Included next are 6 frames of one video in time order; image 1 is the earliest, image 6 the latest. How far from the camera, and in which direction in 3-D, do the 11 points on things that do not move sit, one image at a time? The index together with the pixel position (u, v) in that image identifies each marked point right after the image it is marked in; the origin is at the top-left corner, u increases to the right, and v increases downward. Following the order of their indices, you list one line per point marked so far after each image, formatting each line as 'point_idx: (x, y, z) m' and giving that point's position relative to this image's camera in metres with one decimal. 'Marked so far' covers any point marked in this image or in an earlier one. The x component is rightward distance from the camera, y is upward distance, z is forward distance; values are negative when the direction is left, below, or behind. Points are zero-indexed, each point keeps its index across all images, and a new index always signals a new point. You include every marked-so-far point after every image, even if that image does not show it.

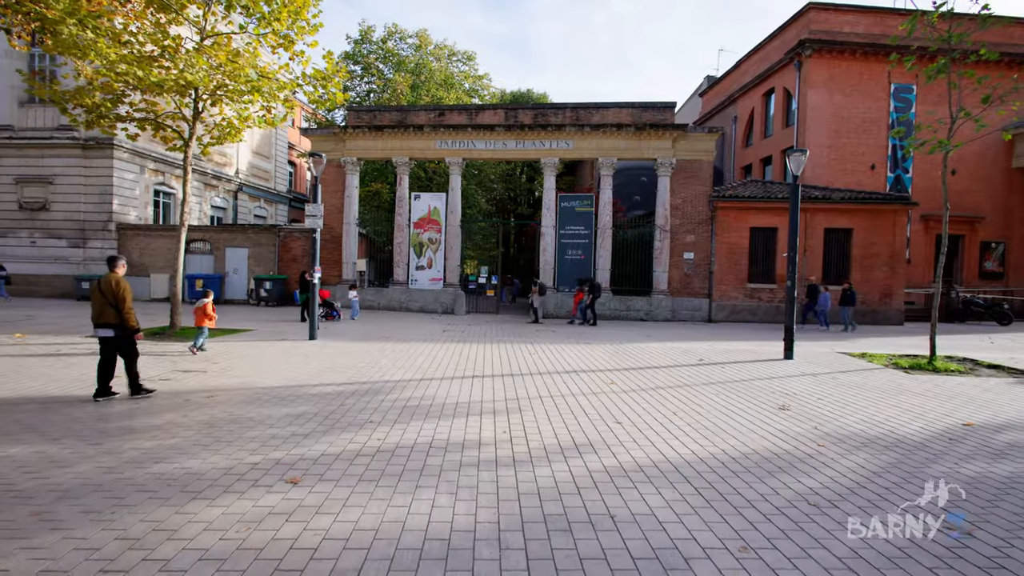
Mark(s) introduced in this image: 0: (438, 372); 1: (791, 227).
0: (-1.2, -1.4, +9.1) m
1: (+5.6, +1.2, +11.5) m
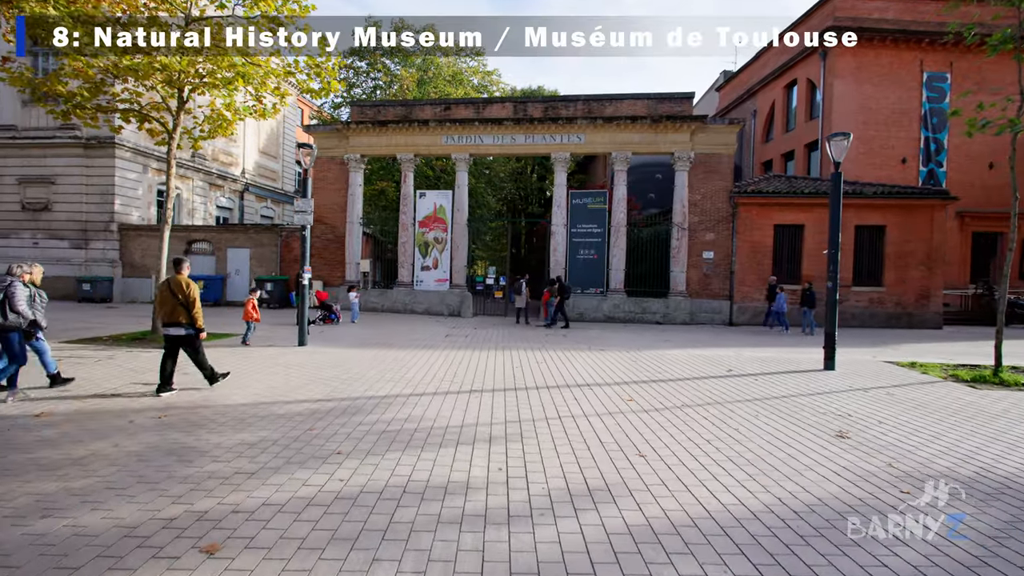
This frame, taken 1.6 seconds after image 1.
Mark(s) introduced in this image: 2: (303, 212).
0: (-1.1, -1.4, +8.0) m
1: (+5.7, +1.2, +10.2) m
2: (-4.5, +1.6, +12.1) m
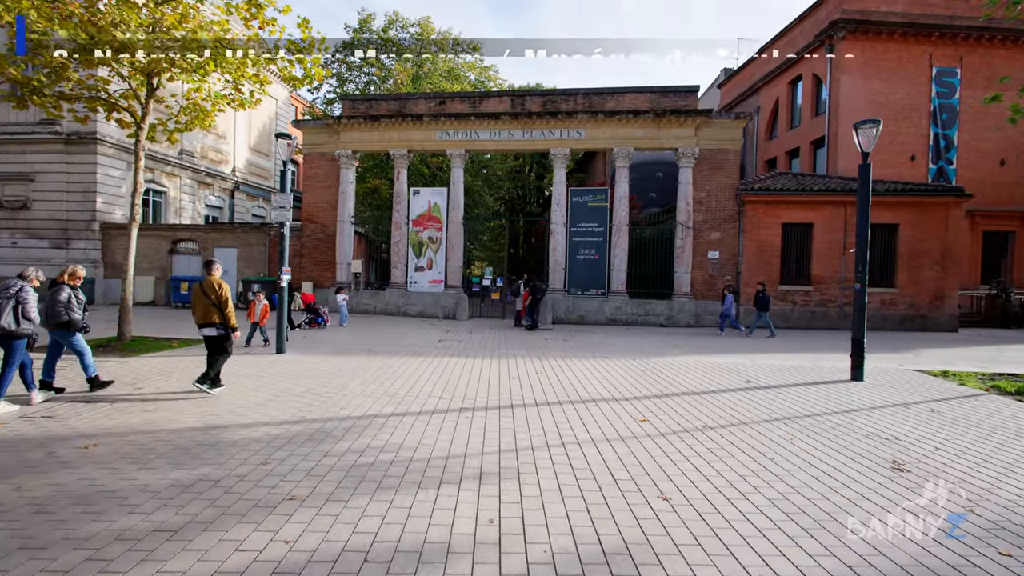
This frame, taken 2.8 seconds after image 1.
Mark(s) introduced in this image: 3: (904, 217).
0: (-1.2, -1.4, +7.1) m
1: (+5.7, +1.1, +9.4) m
2: (-4.5, +1.6, +11.2) m
3: (+13.6, +2.5, +19.8) m
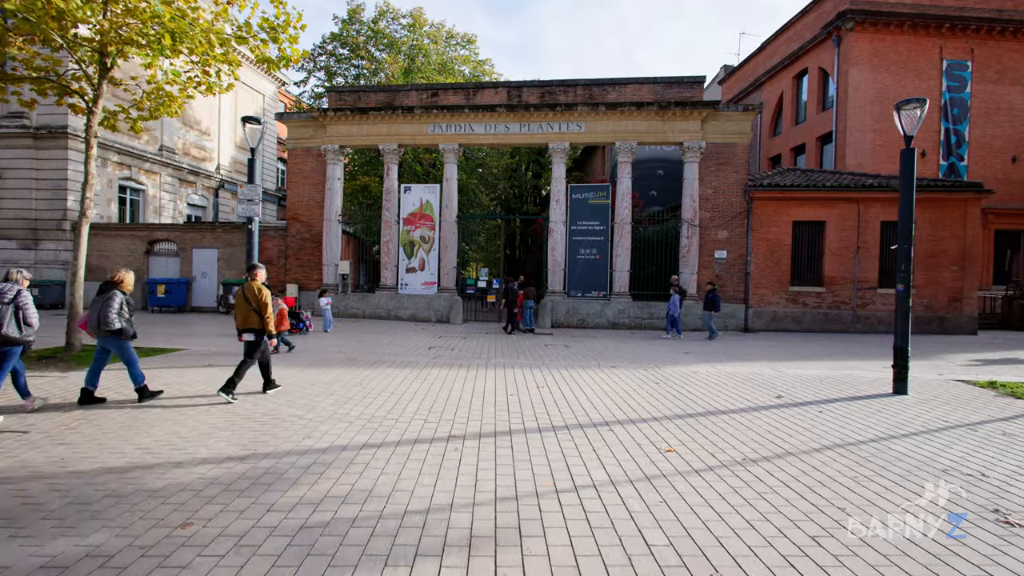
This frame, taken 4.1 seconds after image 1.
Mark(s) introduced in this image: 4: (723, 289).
0: (-1.2, -1.5, +5.9) m
1: (+5.7, +1.1, +8.3) m
2: (-4.6, +1.5, +10.0) m
3: (+13.5, +2.4, +18.8) m
4: (+7.2, 0.0, +19.5) m
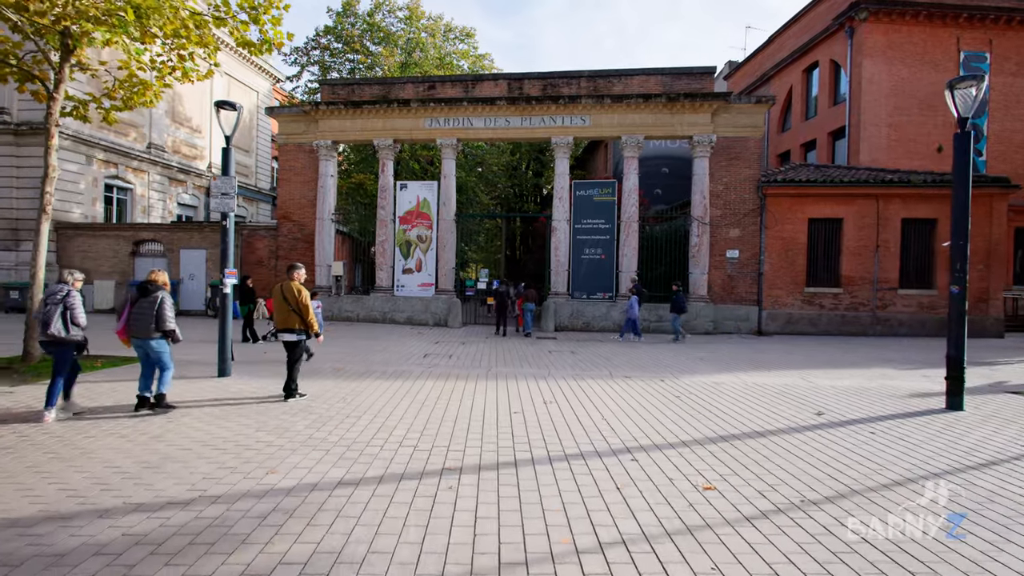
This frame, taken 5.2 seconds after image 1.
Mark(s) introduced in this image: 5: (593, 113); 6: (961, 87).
0: (-1.1, -1.5, +5.0) m
1: (+5.7, +1.1, +7.3) m
2: (-4.5, +1.5, +9.1) m
3: (+13.5, +2.4, +17.9) m
4: (+7.2, -0.1, +18.6) m
5: (+2.7, +5.9, +19.2) m
6: (+5.8, +2.6, +7.3) m
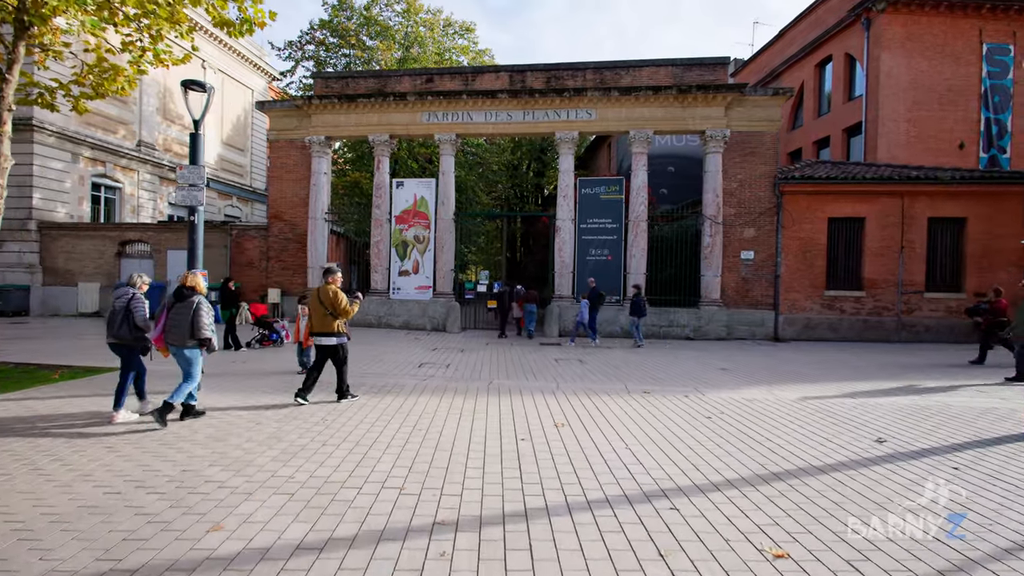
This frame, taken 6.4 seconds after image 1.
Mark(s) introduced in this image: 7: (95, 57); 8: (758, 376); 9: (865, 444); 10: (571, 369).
0: (-1.1, -1.5, +4.0) m
1: (+5.8, +1.0, +6.3) m
2: (-4.5, +1.4, +8.1) m
3: (+13.6, +2.3, +16.9) m
4: (+7.3, -0.2, +17.6) m
5: (+2.8, +5.8, +18.2) m
6: (+5.8, +2.5, +6.3) m
7: (-7.7, +4.2, +10.5) m
8: (+4.6, -1.6, +10.6) m
9: (+3.6, -1.6, +5.9) m
10: (+1.1, -1.6, +11.1) m
